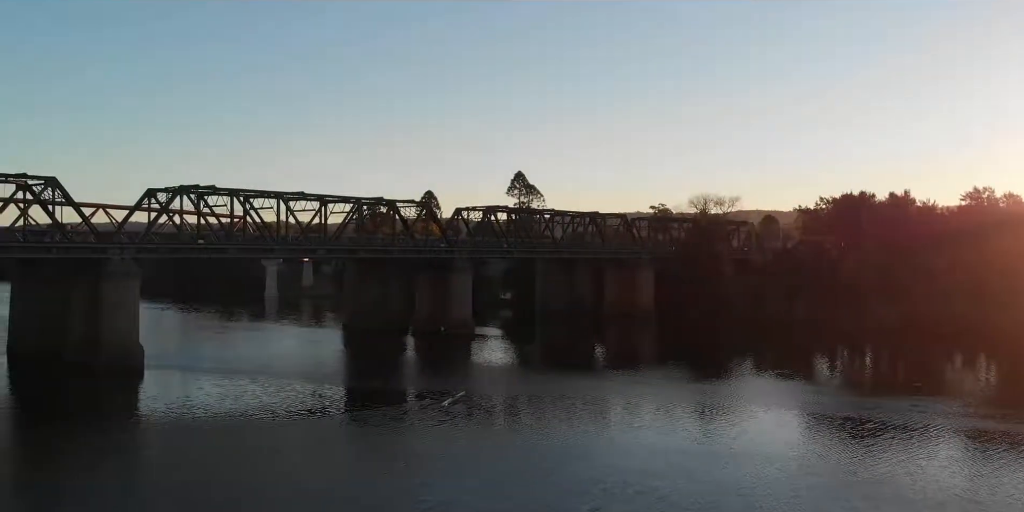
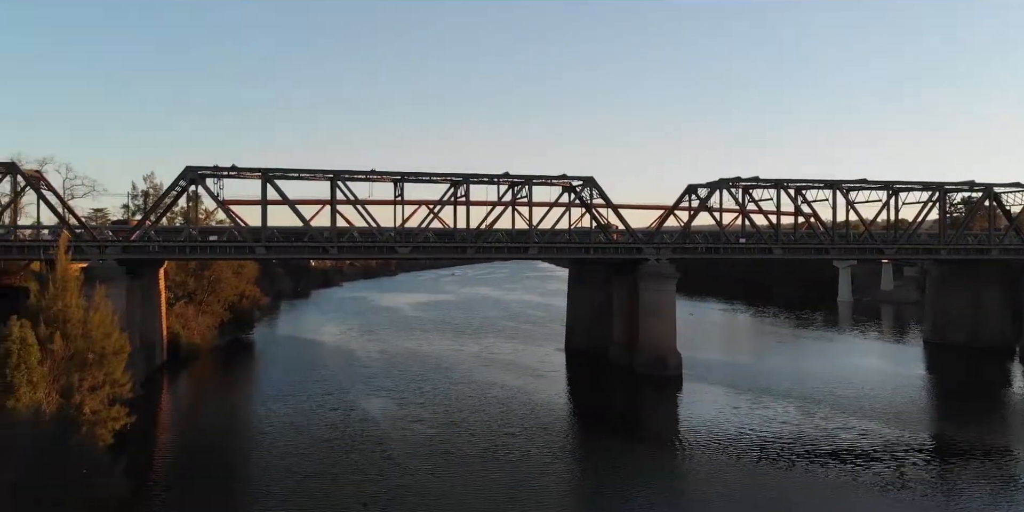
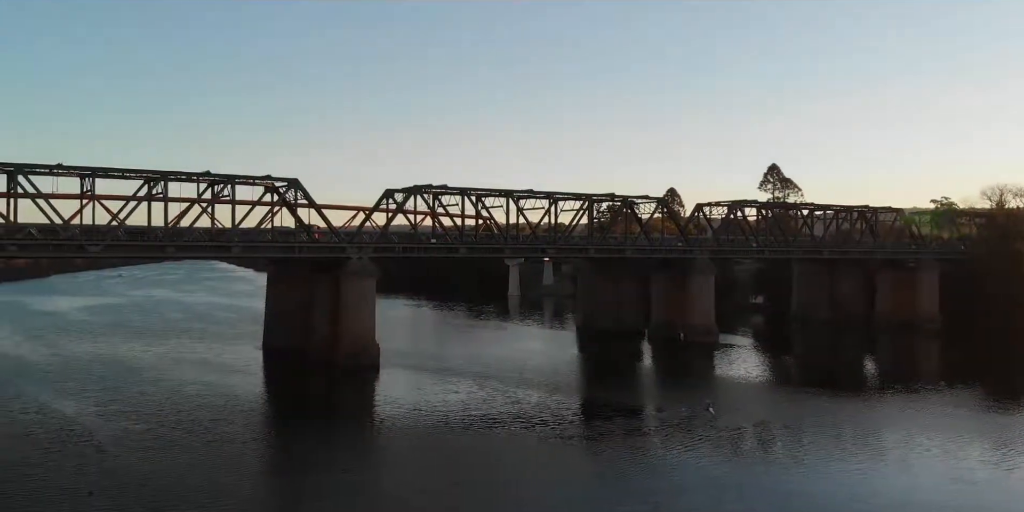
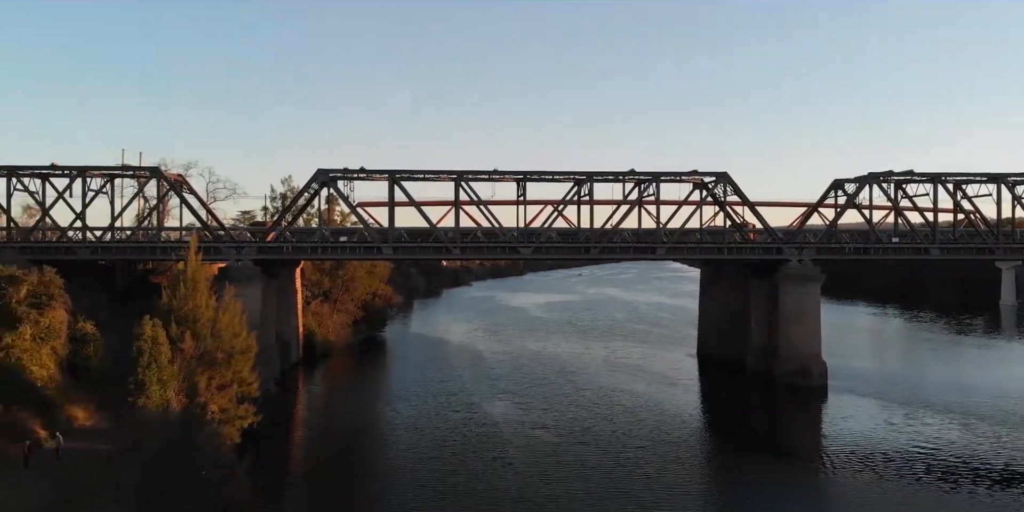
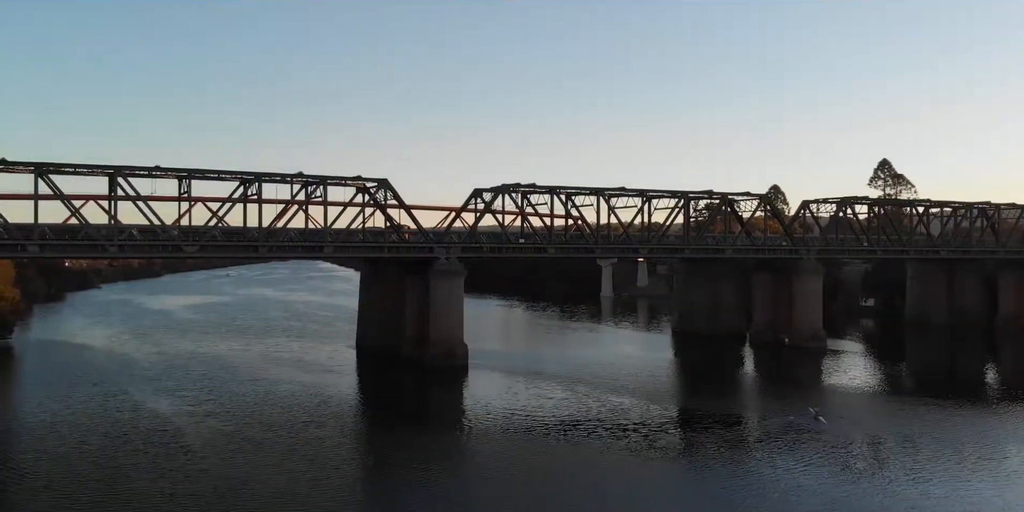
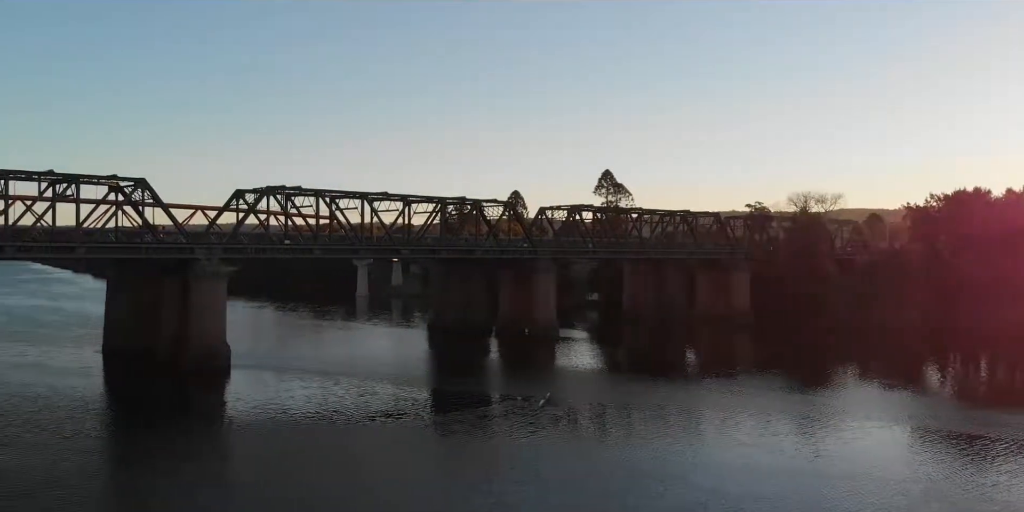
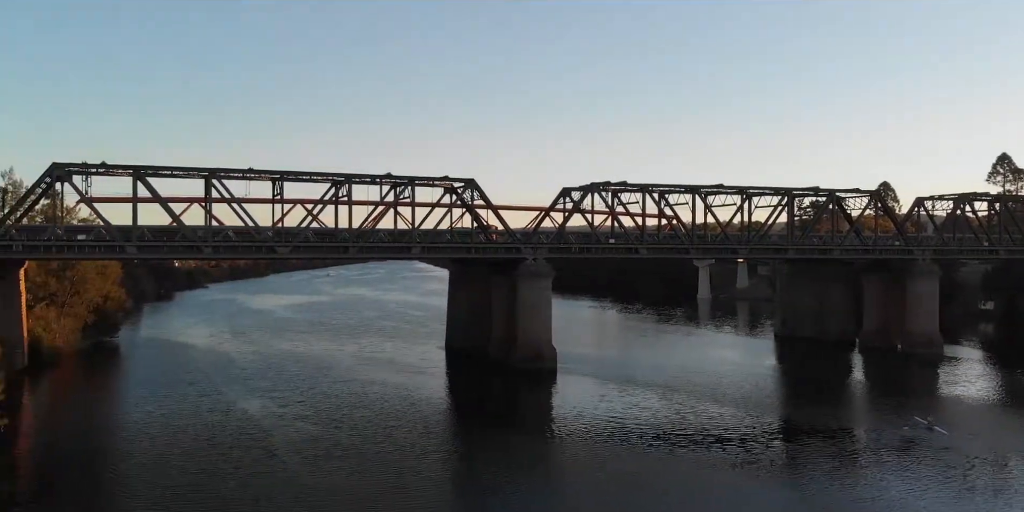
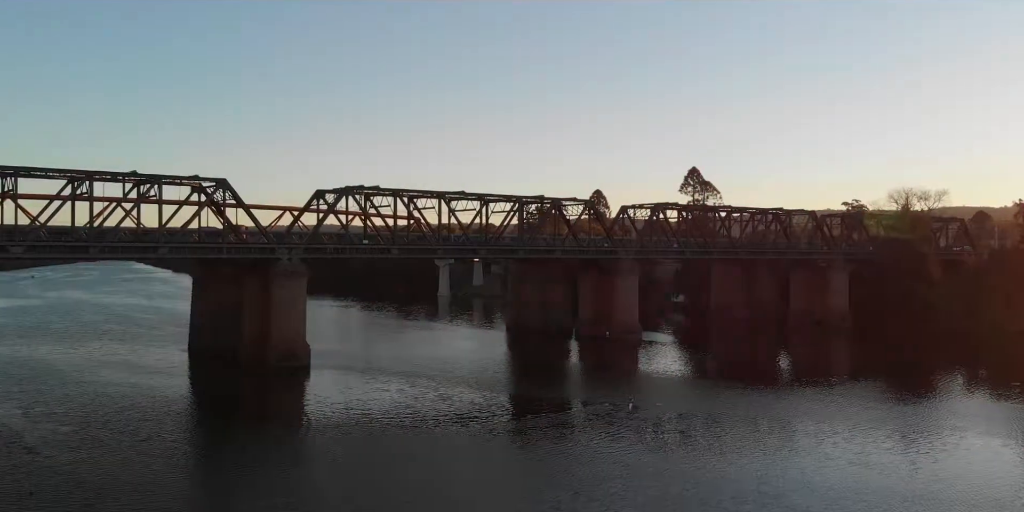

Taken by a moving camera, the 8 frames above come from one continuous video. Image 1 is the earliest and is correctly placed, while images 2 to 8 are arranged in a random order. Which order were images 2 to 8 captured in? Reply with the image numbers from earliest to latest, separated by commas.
6, 8, 3, 5, 7, 2, 4
